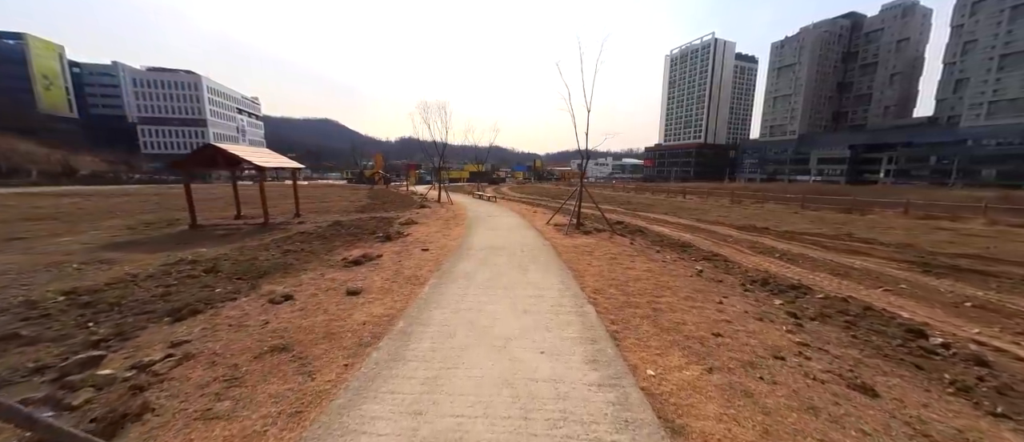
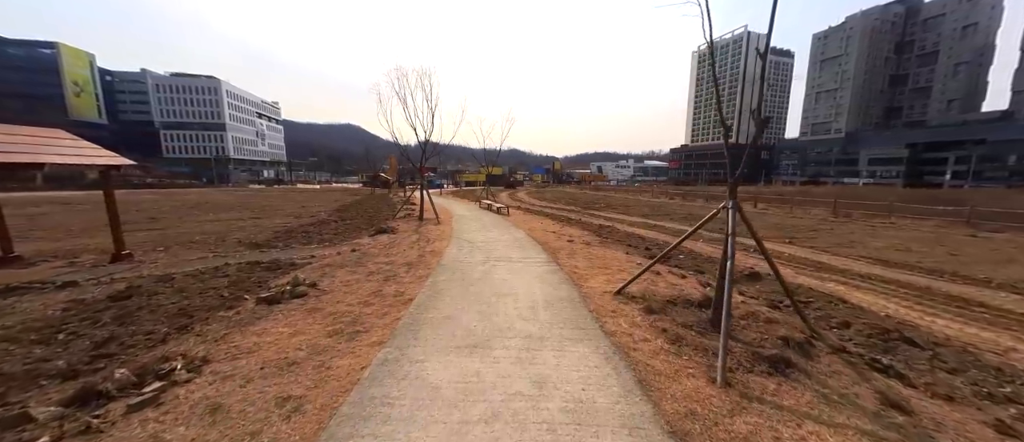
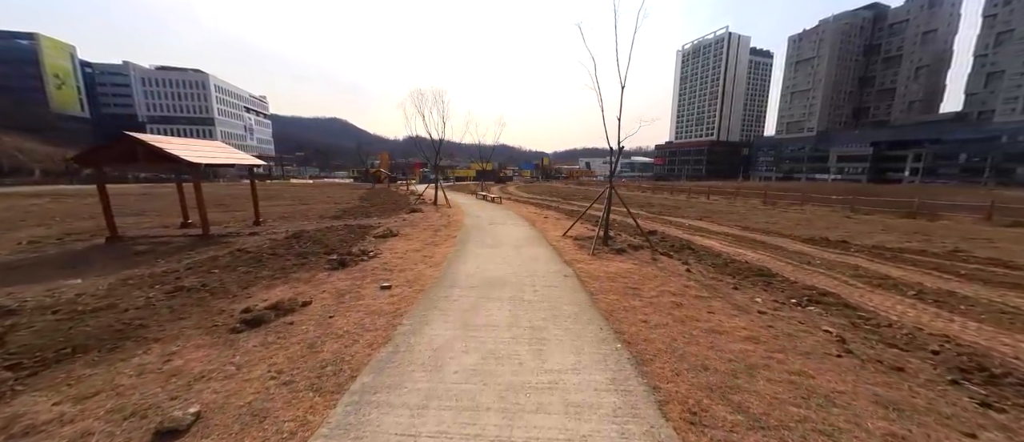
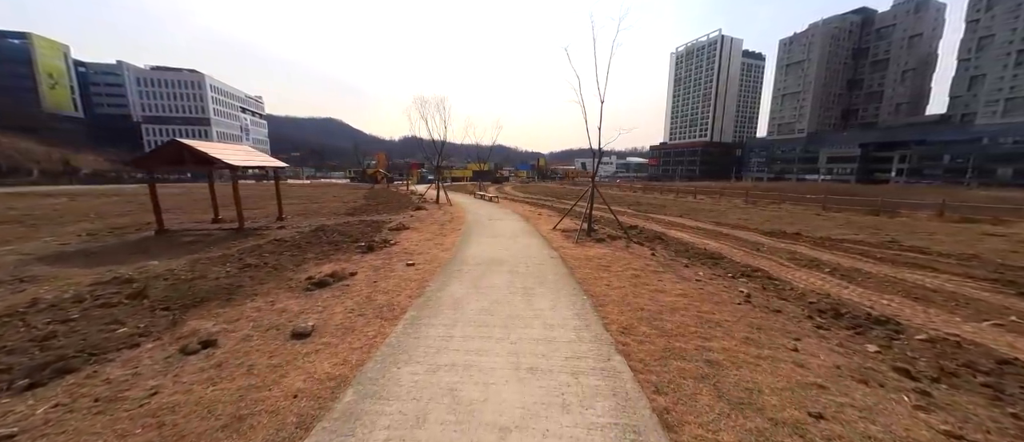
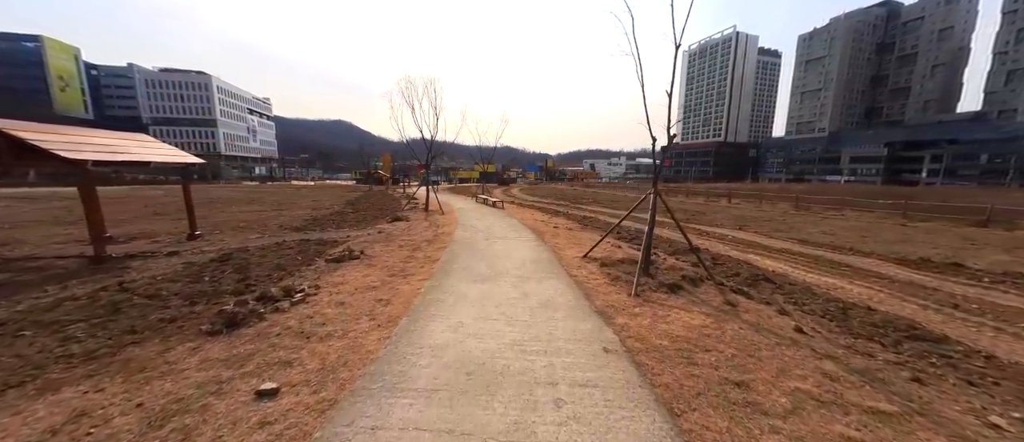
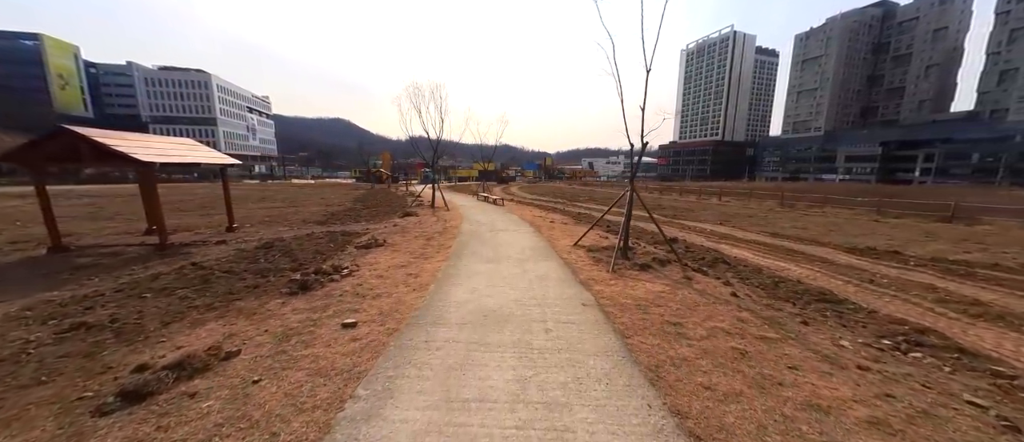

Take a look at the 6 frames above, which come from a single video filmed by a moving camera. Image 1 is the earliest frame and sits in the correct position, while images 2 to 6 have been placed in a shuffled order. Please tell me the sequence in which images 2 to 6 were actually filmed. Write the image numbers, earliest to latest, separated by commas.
4, 3, 6, 5, 2
